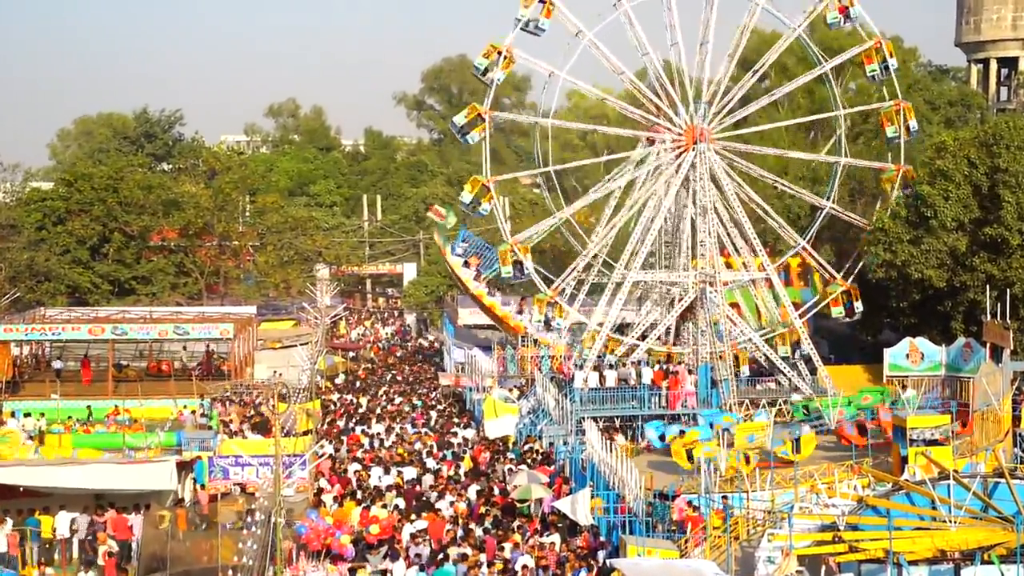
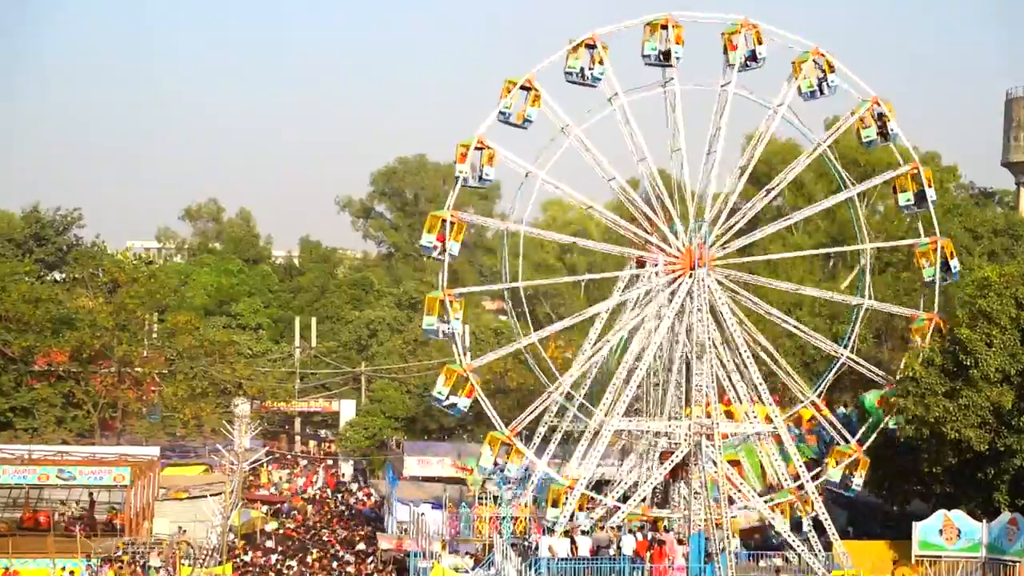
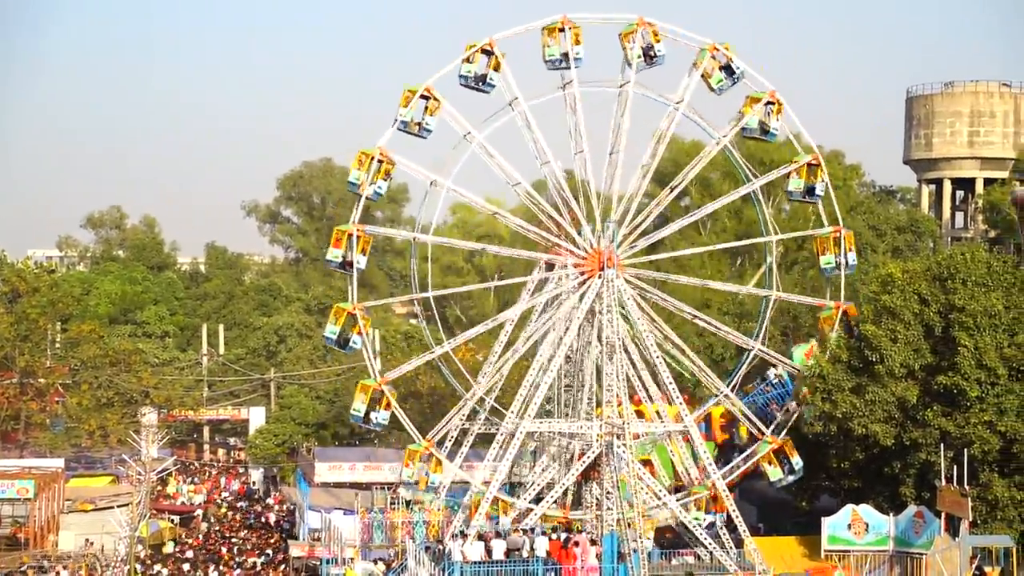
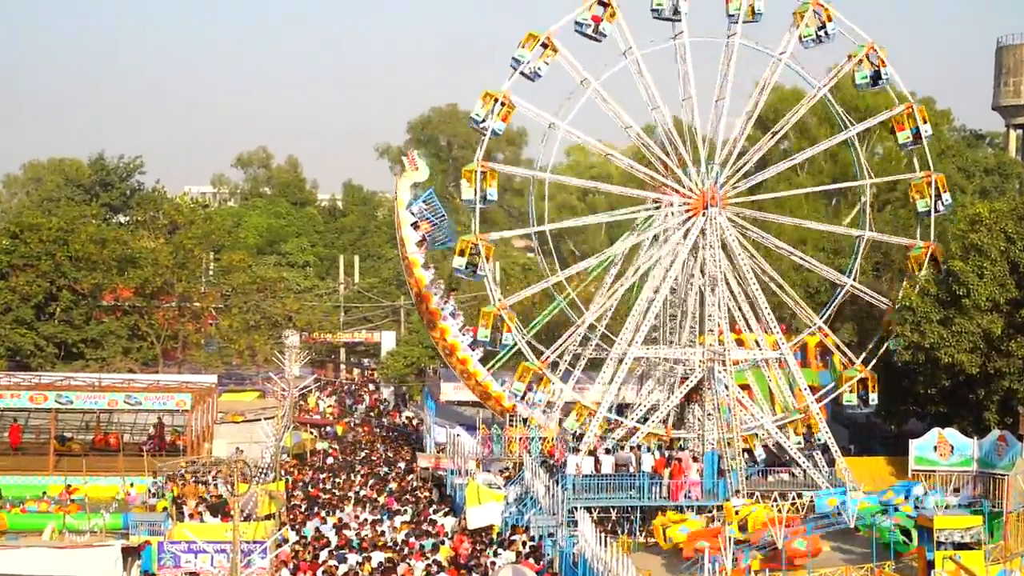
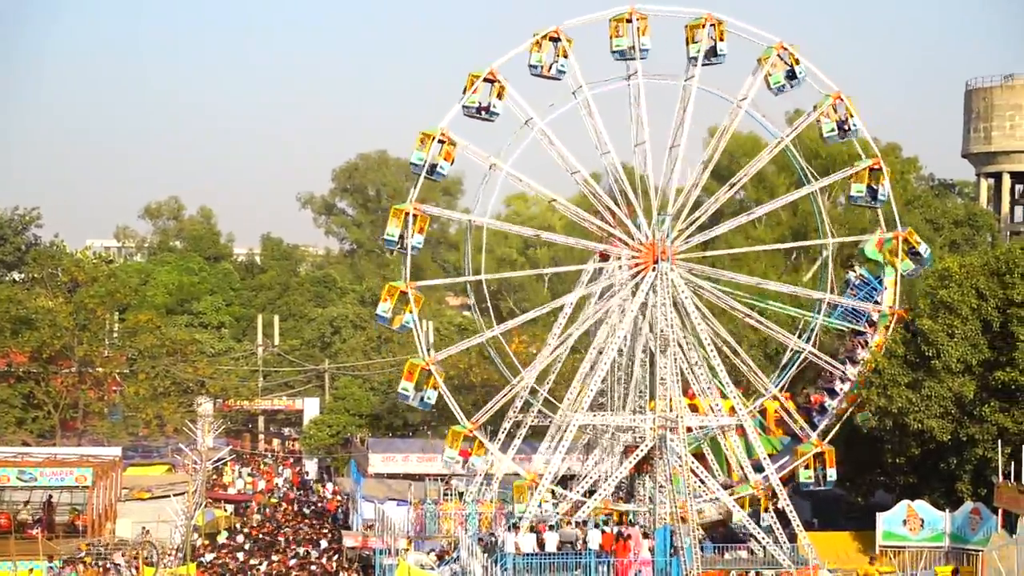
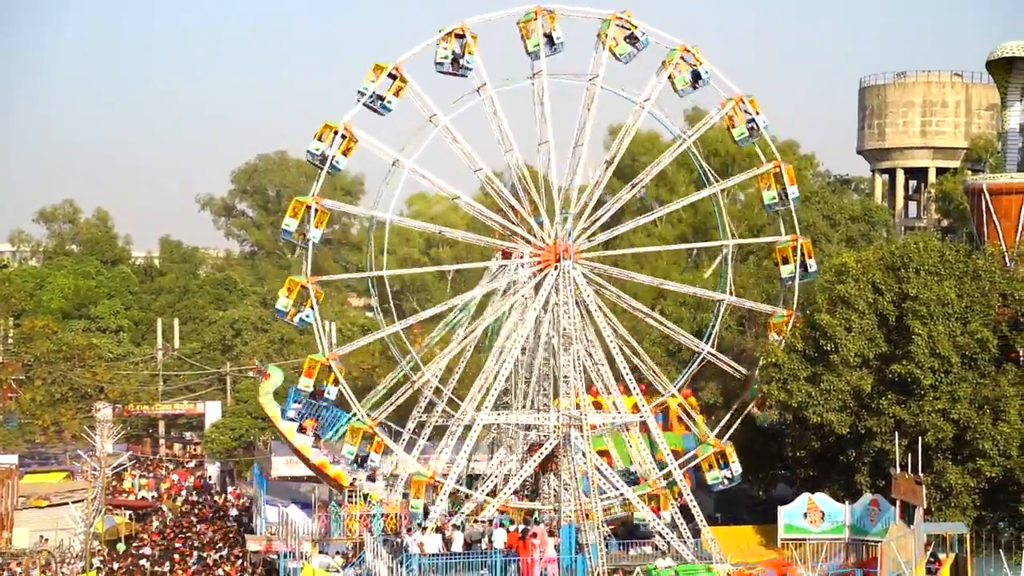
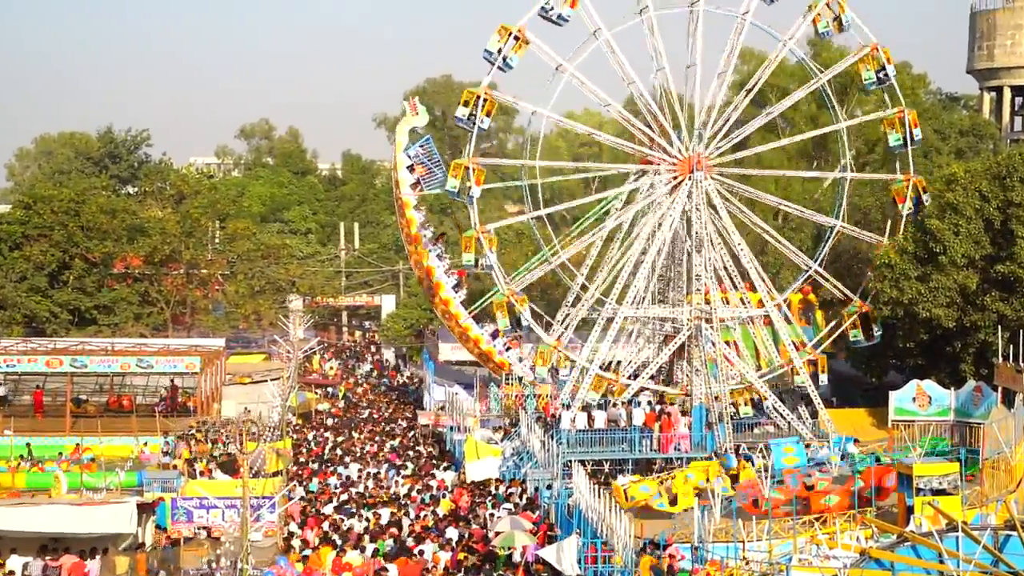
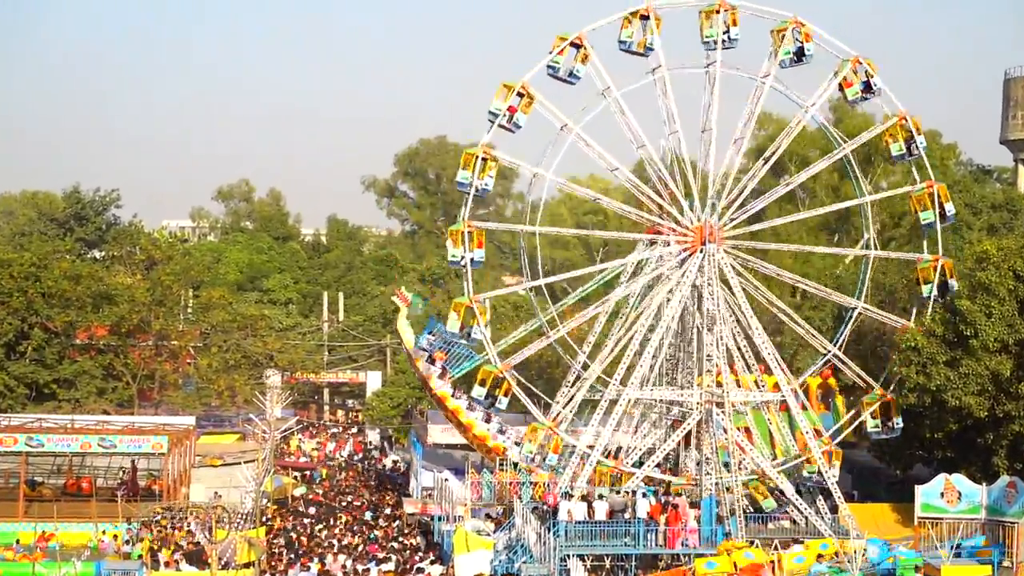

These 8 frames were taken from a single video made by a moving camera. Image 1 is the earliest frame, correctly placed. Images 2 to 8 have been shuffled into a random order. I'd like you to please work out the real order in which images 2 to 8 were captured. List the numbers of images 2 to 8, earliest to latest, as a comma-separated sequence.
7, 4, 8, 2, 5, 3, 6
